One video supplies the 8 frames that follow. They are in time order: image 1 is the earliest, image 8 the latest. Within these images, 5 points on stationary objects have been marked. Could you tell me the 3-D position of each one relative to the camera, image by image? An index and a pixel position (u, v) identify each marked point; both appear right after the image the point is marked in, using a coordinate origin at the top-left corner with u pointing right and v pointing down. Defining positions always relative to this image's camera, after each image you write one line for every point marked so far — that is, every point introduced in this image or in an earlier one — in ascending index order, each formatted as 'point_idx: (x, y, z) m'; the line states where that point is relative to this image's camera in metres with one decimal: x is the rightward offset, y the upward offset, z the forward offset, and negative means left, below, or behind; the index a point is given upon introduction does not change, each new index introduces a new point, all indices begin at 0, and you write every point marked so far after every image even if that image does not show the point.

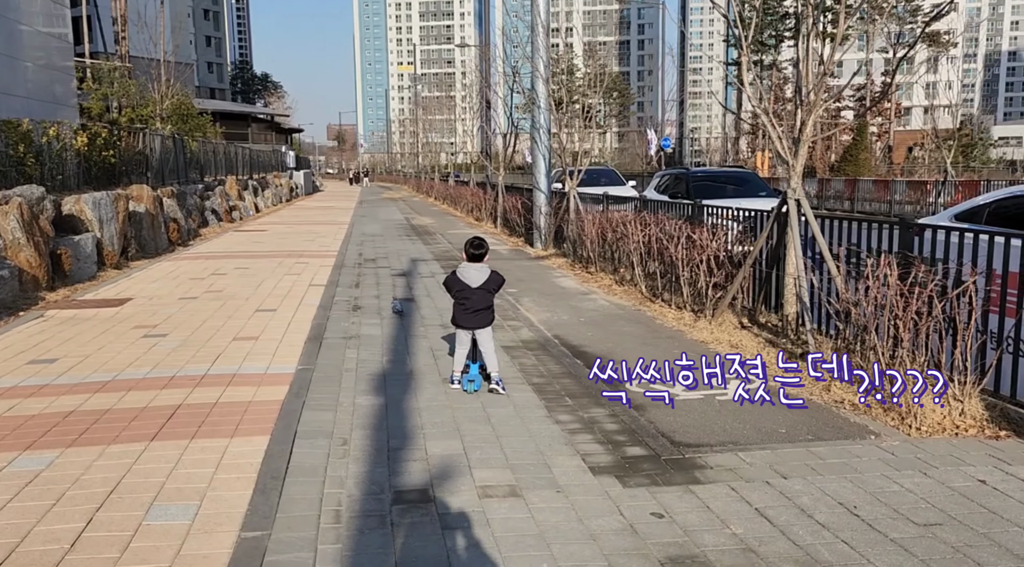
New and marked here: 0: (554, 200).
0: (+0.8, +1.6, +17.2) m
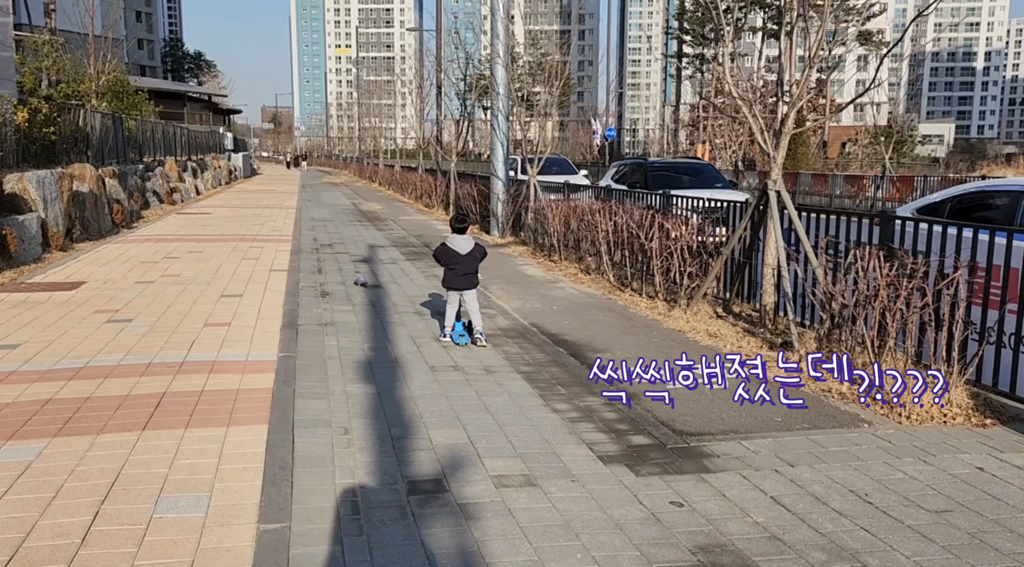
0: (0.0, +1.9, +17.2) m
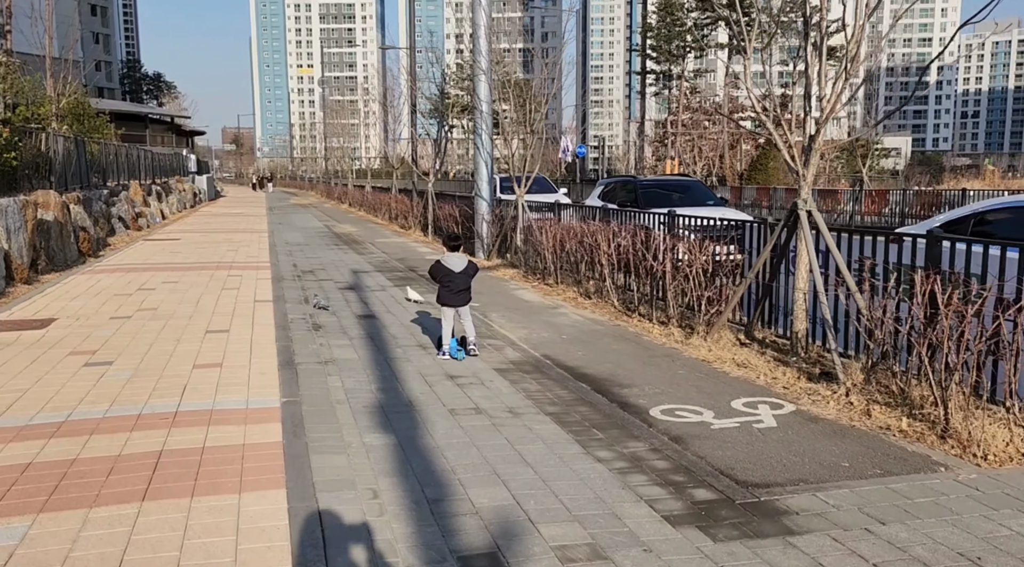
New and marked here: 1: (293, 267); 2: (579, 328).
0: (-0.3, +1.4, +16.7) m
1: (-3.6, +0.3, +14.6) m
2: (+0.7, -0.5, +9.3) m
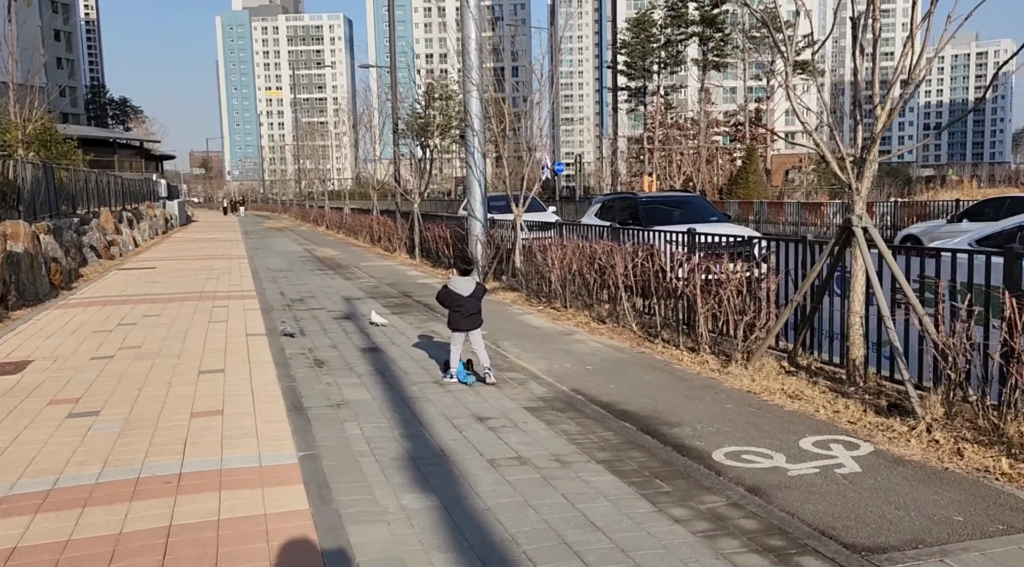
0: (-0.4, +1.0, +16.1) m
1: (-3.6, -0.2, +13.9) m
2: (+0.9, -0.7, +8.7) m
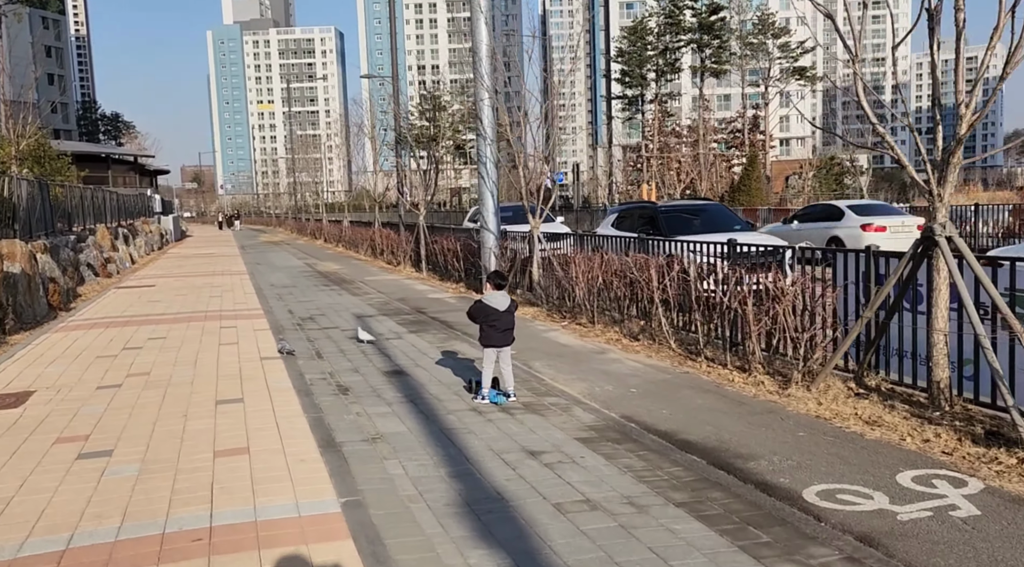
0: (-0.1, +0.8, +15.5) m
1: (-3.3, -0.5, +13.3) m
2: (+1.2, -0.9, +8.1) m
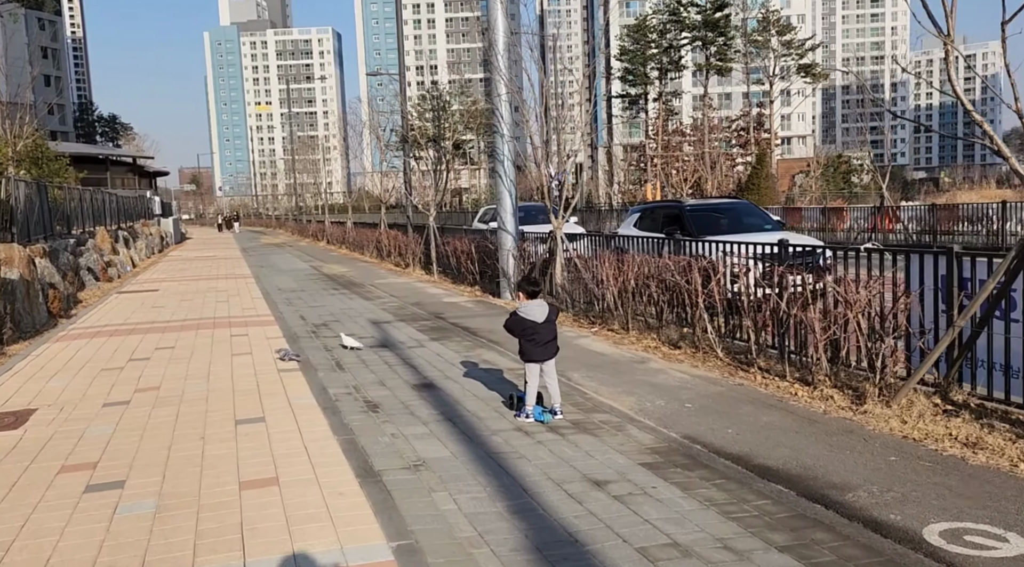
0: (+0.2, +0.7, +14.9) m
1: (-3.0, -0.5, +12.7) m
2: (+1.5, -0.9, +7.5) m
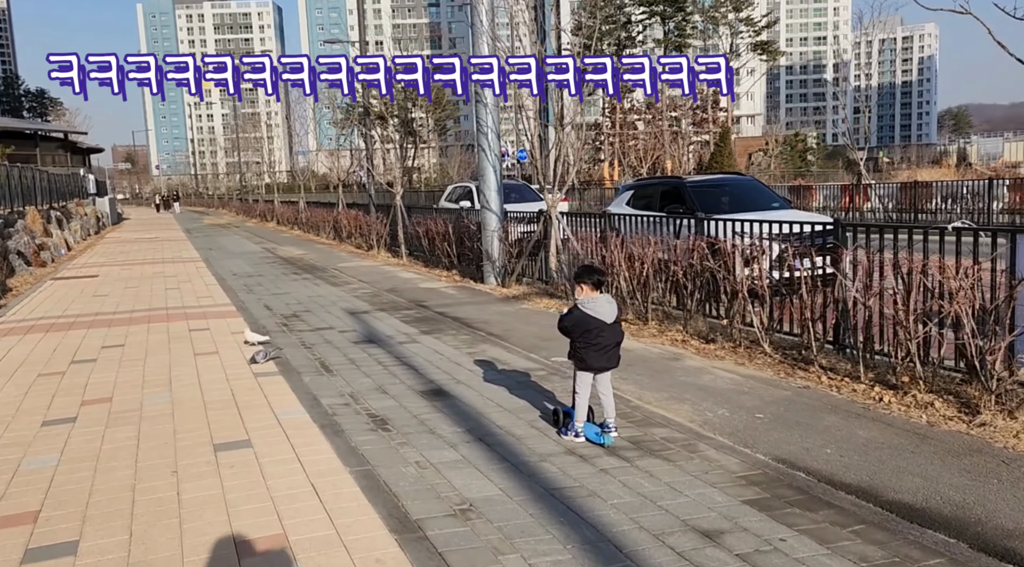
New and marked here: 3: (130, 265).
0: (-0.1, +1.0, +13.7) m
1: (-3.1, -0.3, +11.3) m
2: (+1.7, -0.8, +6.4) m
3: (-8.5, +0.4, +20.0) m
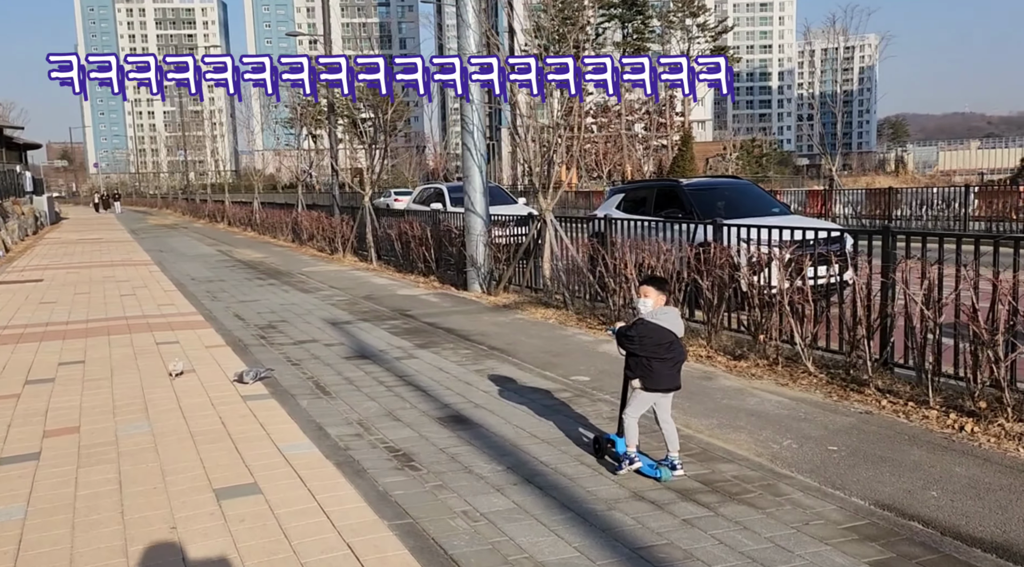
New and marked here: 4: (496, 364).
0: (-0.3, +0.8, +12.9) m
1: (-3.1, -0.4, +10.4) m
2: (+2.0, -0.9, +5.8) m
3: (-9.1, +0.3, +18.7) m
4: (-0.1, -0.7, +7.8) m
